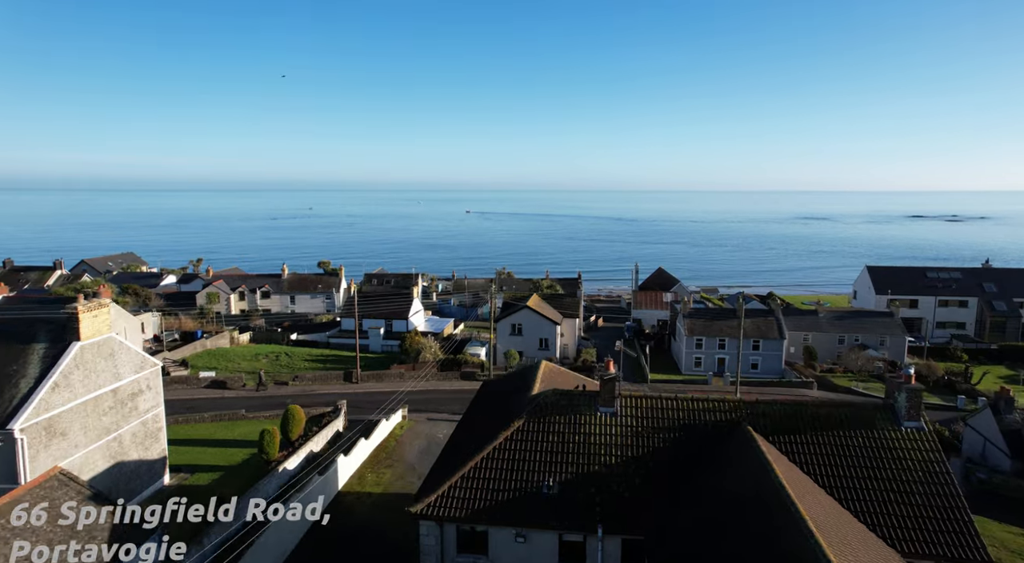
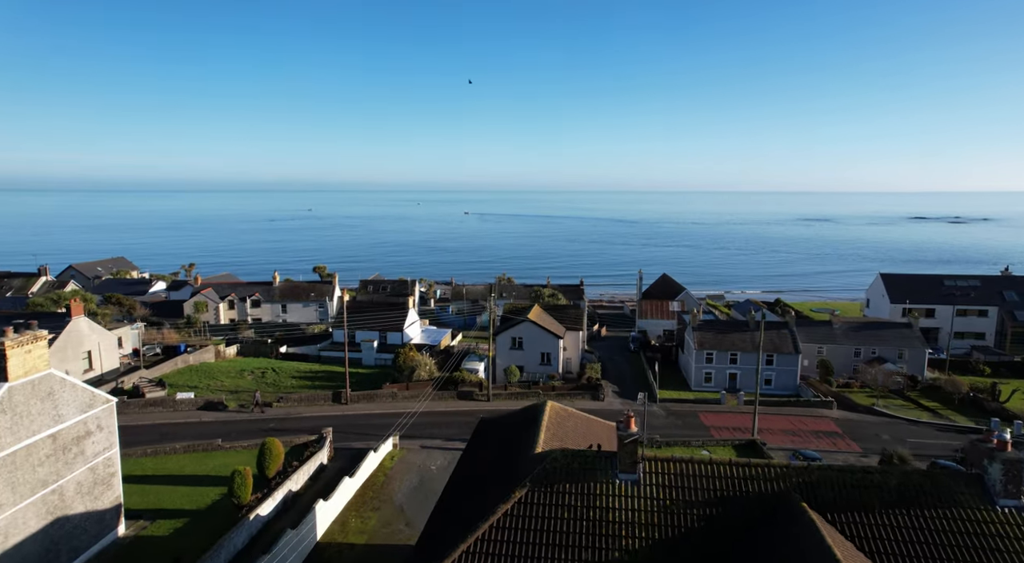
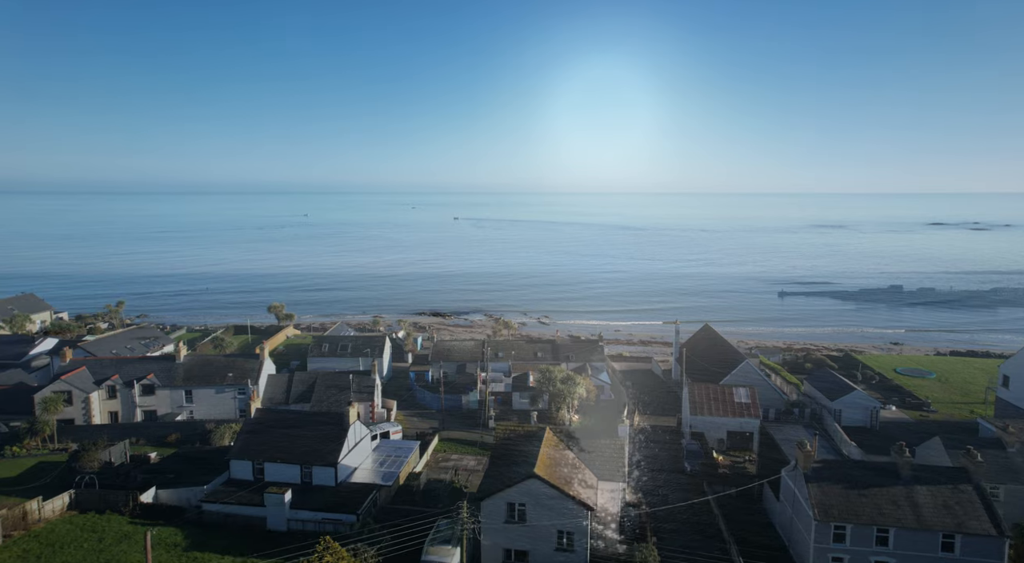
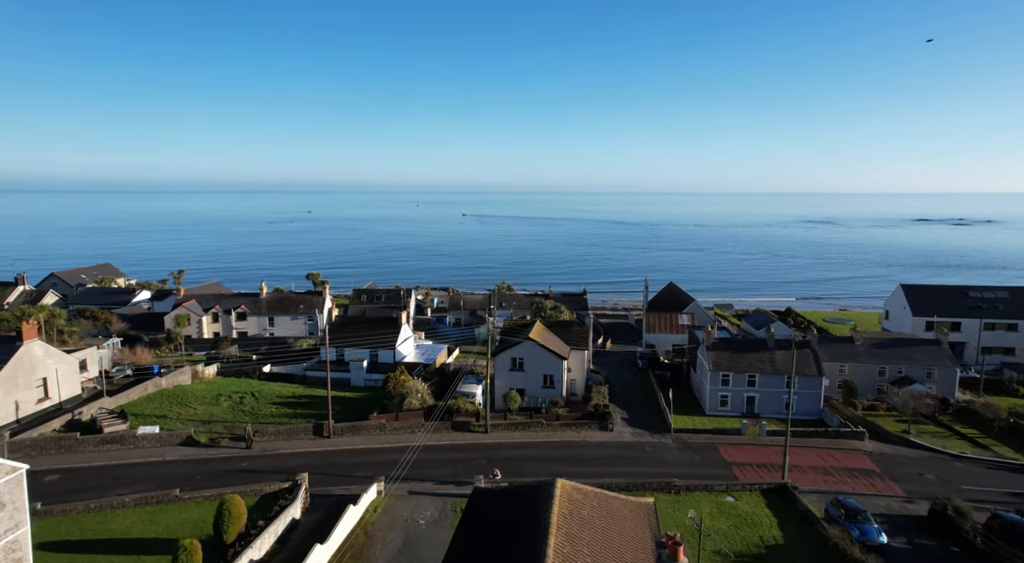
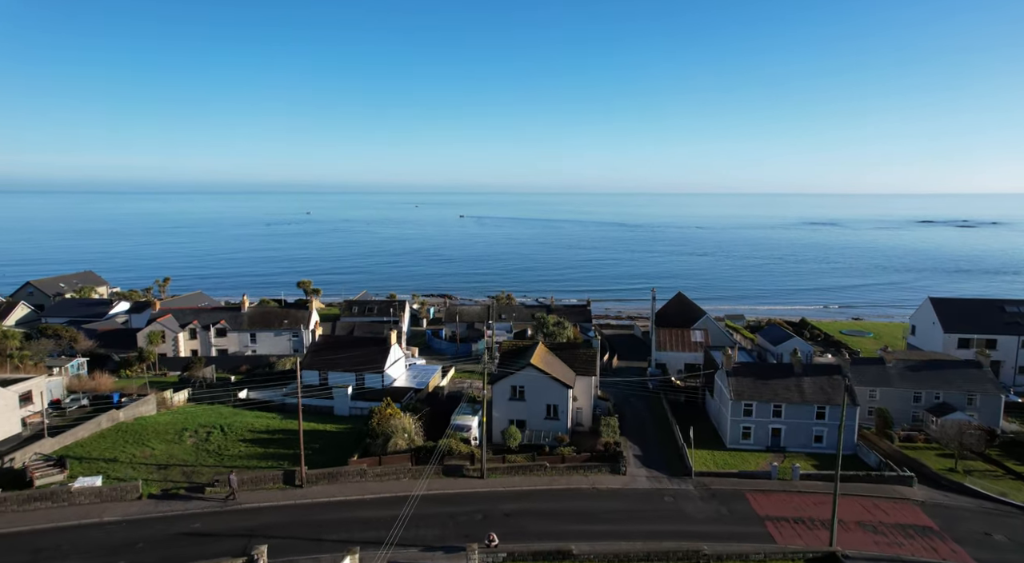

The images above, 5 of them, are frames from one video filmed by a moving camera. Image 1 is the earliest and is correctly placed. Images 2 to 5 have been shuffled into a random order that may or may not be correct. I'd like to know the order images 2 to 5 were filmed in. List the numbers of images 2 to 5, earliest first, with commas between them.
2, 4, 5, 3
